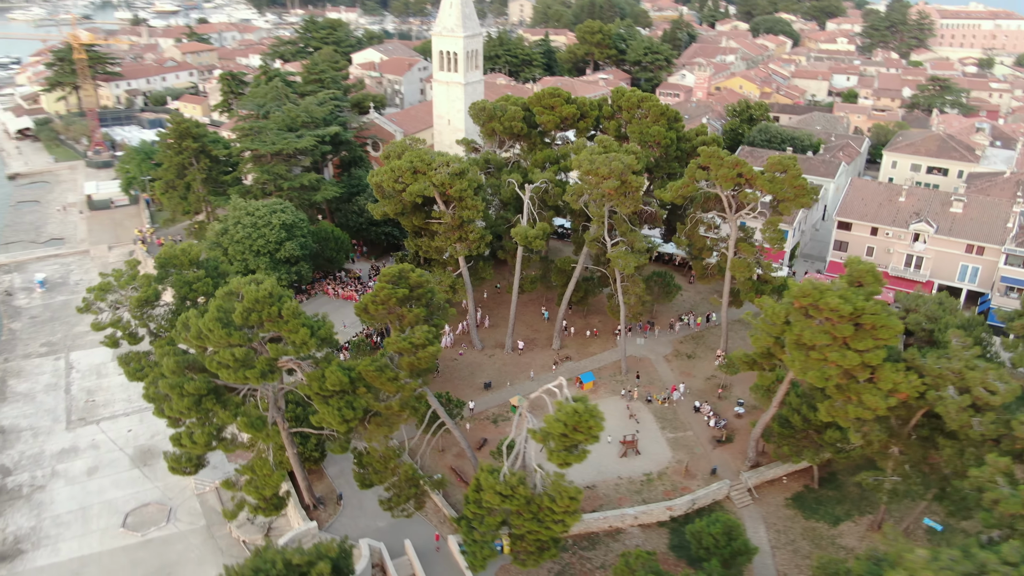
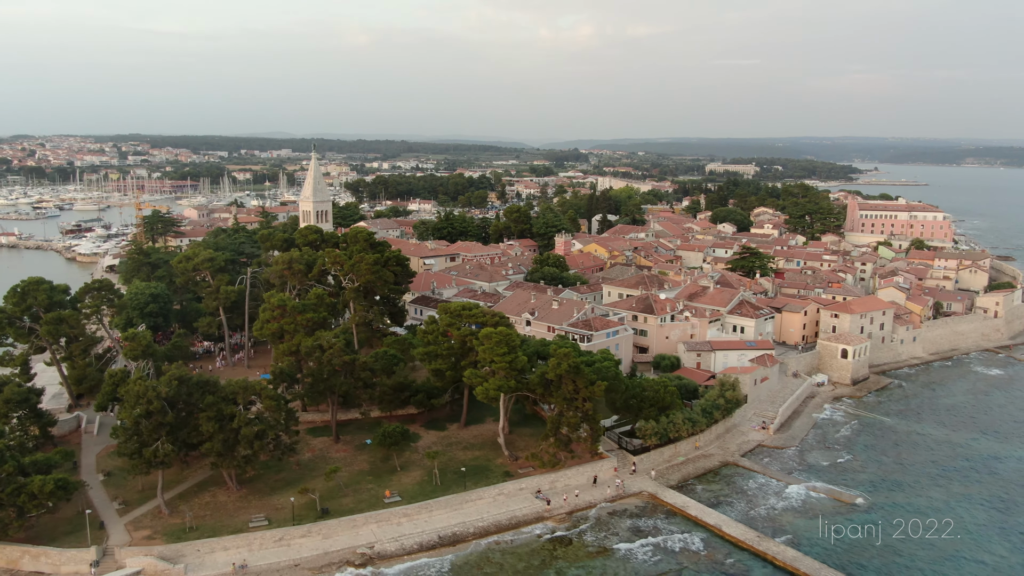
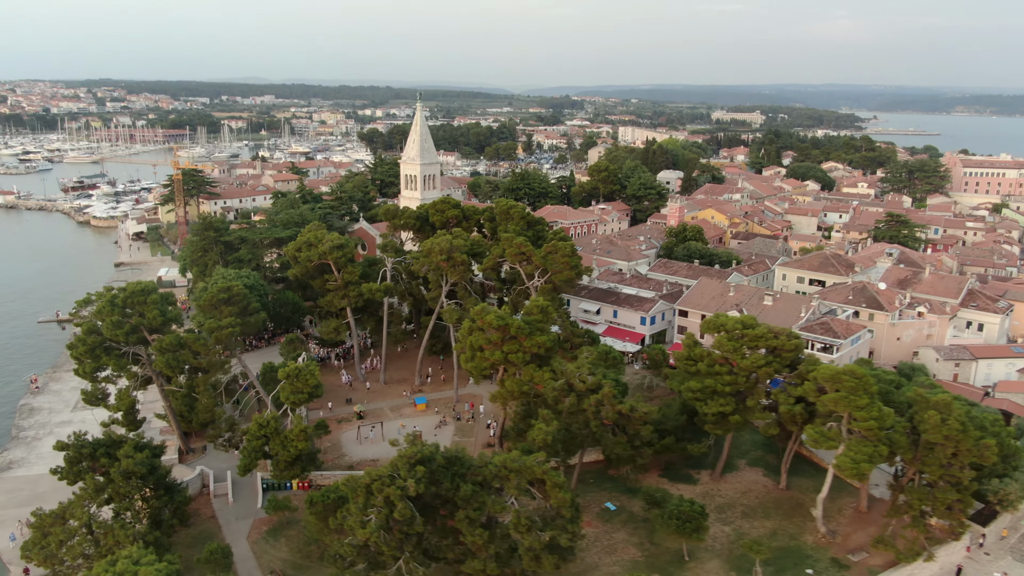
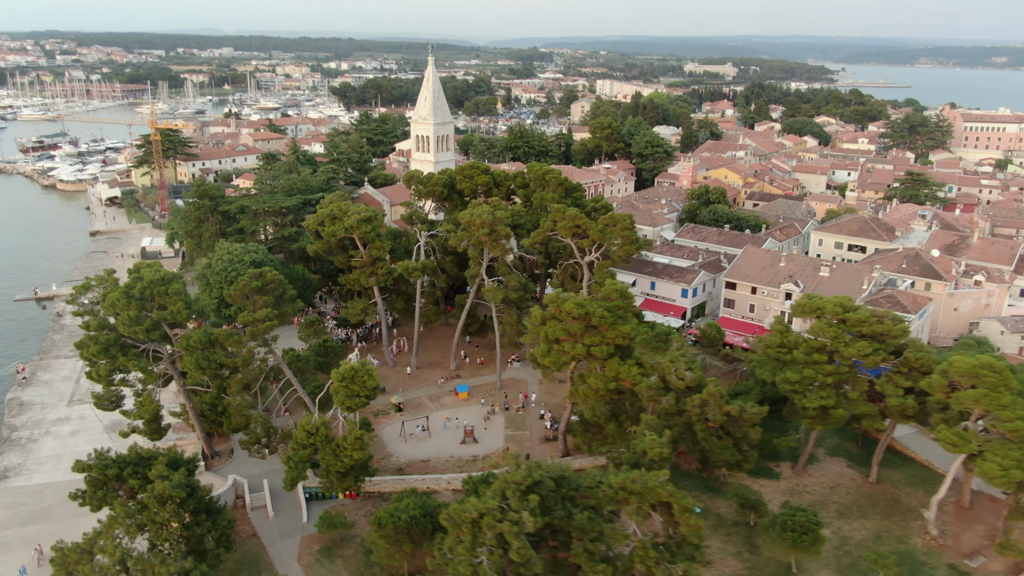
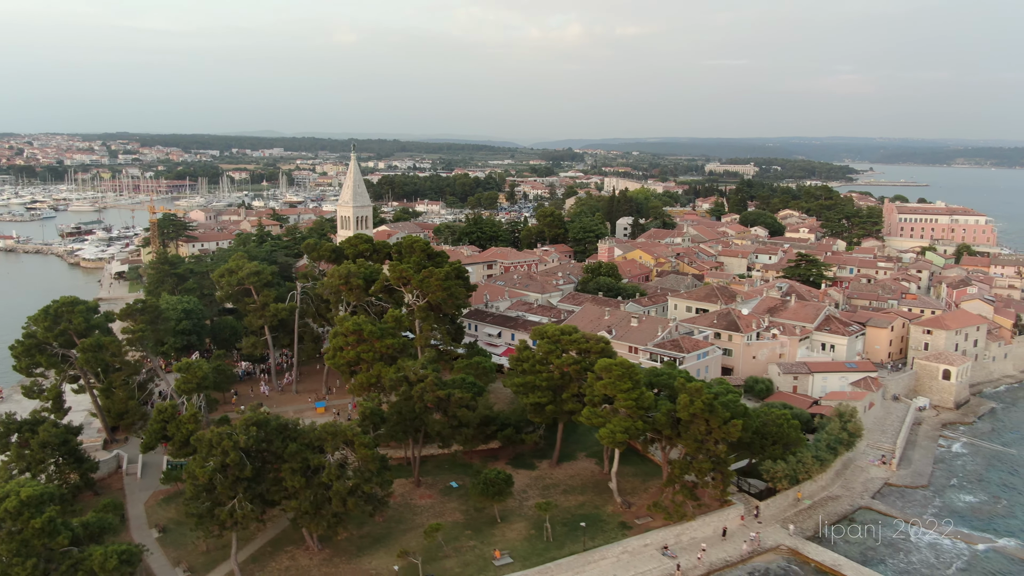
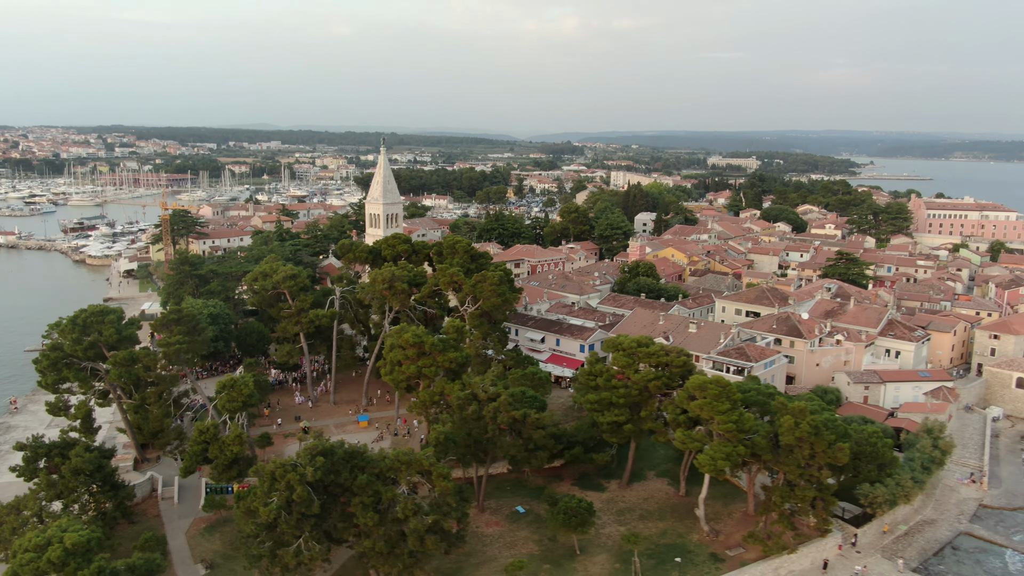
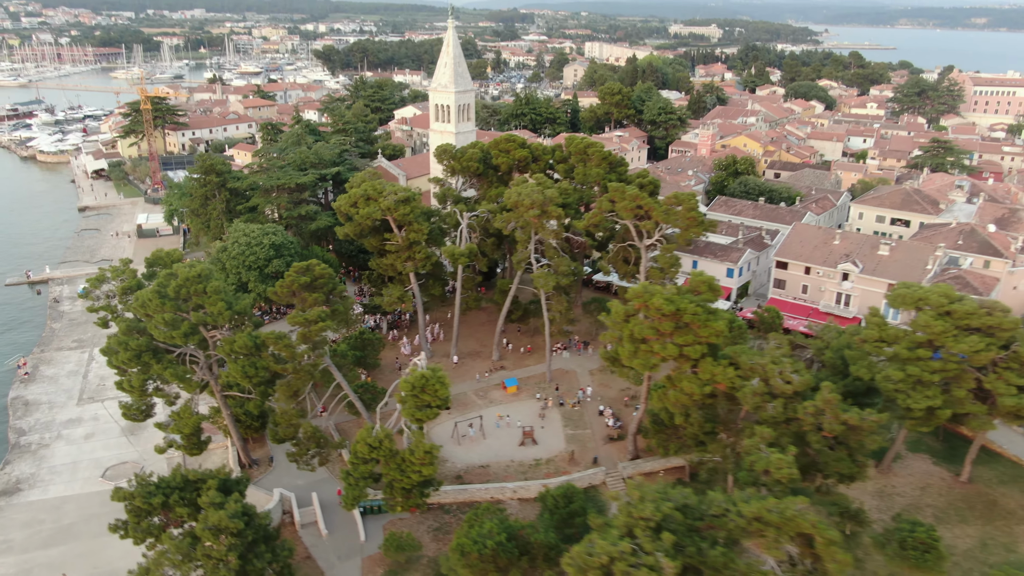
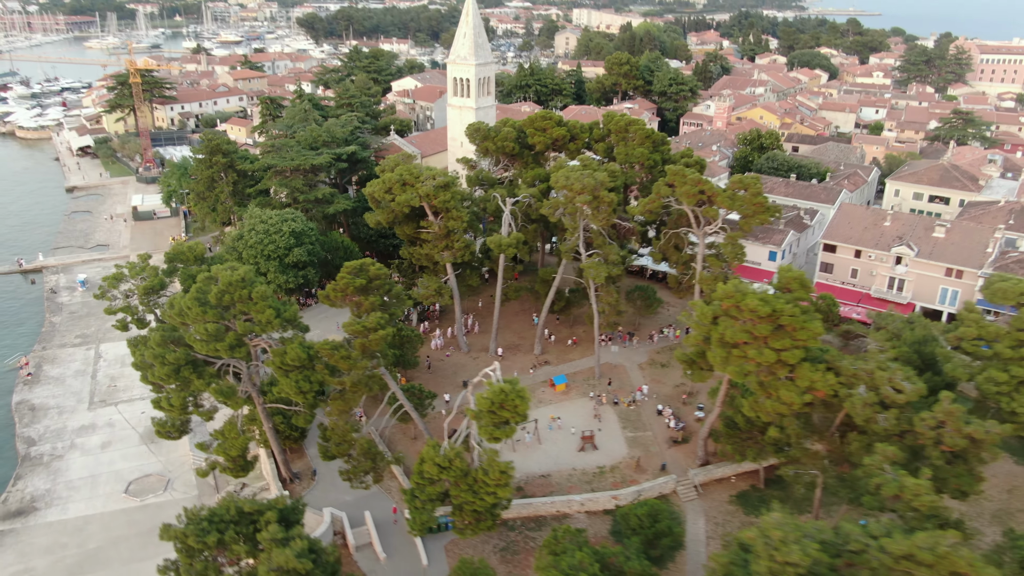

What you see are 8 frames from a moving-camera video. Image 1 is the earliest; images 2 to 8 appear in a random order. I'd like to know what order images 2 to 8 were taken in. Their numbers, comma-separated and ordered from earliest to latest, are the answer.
8, 7, 4, 3, 6, 5, 2
